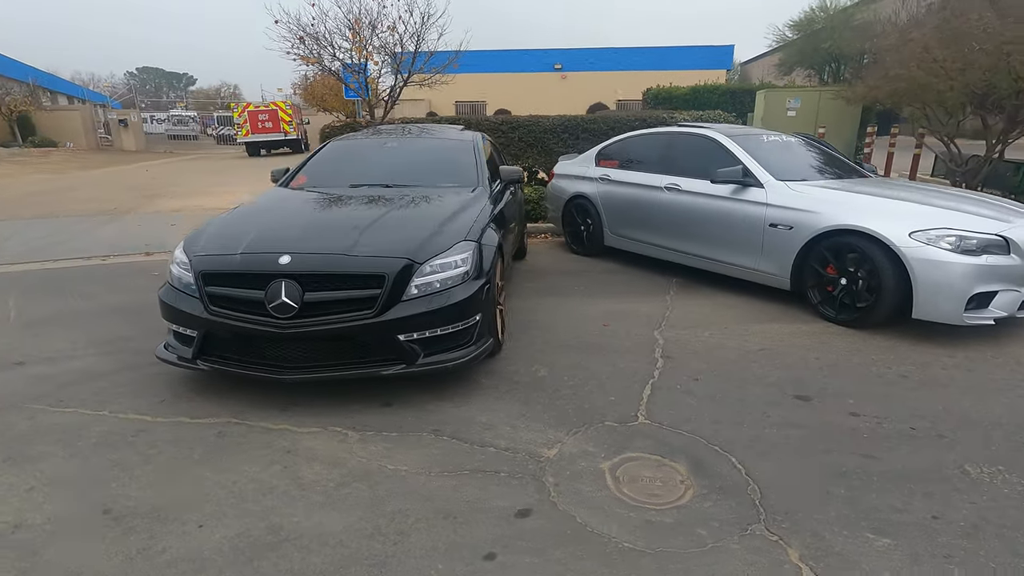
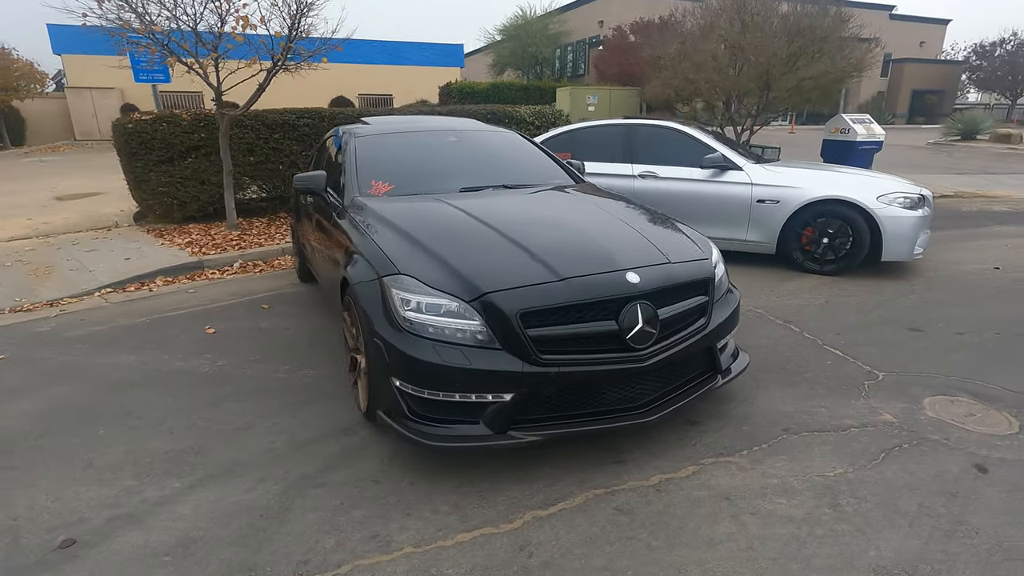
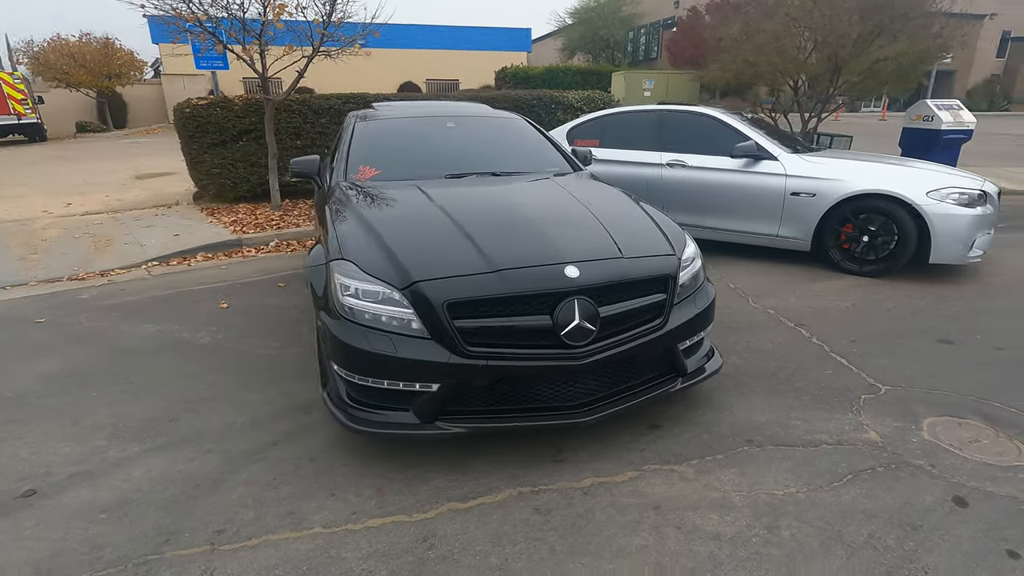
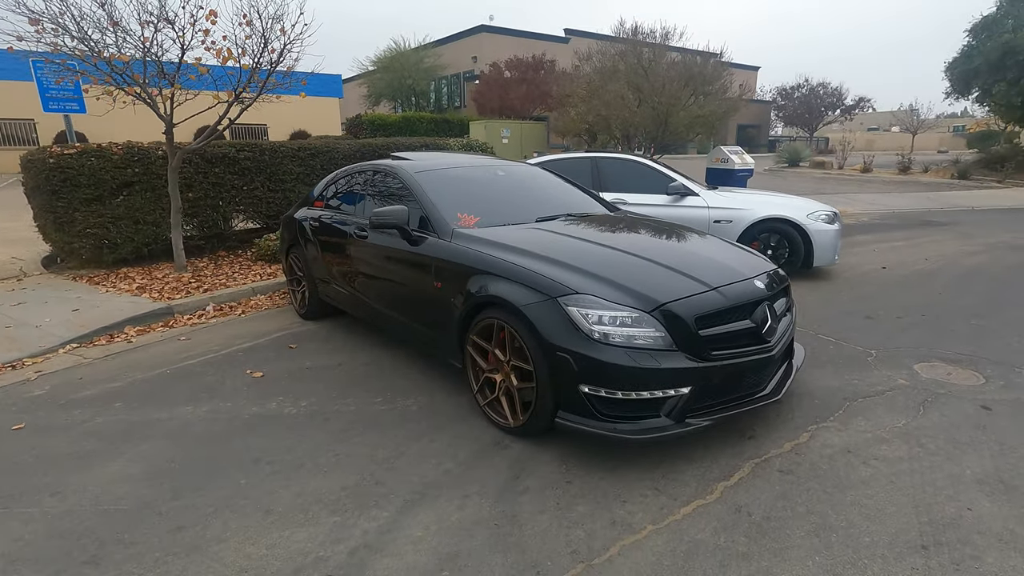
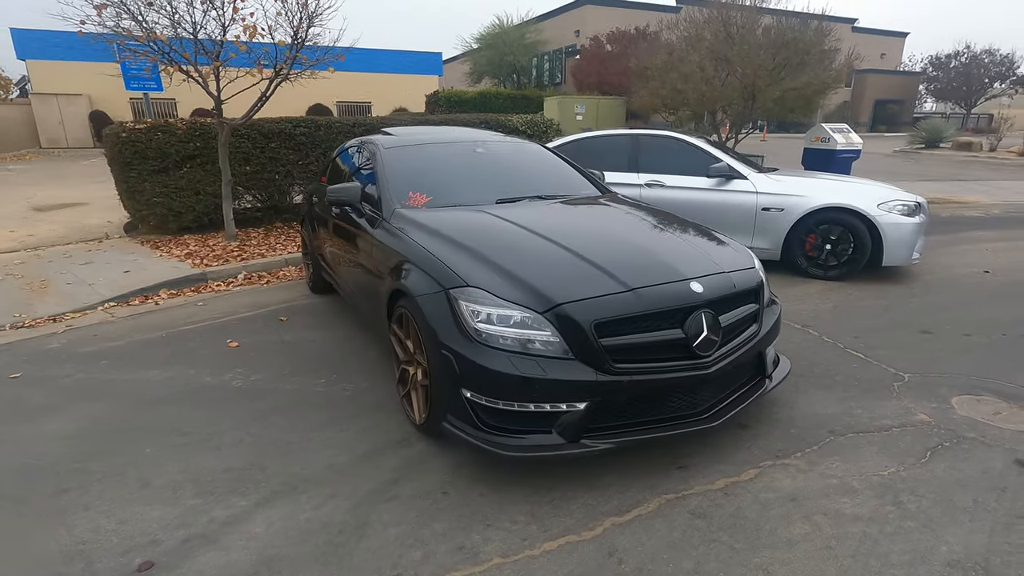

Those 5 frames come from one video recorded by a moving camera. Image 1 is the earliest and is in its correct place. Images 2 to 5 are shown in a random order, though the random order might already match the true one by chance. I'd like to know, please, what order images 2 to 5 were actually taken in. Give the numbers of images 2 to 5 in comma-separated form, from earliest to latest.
3, 2, 5, 4
